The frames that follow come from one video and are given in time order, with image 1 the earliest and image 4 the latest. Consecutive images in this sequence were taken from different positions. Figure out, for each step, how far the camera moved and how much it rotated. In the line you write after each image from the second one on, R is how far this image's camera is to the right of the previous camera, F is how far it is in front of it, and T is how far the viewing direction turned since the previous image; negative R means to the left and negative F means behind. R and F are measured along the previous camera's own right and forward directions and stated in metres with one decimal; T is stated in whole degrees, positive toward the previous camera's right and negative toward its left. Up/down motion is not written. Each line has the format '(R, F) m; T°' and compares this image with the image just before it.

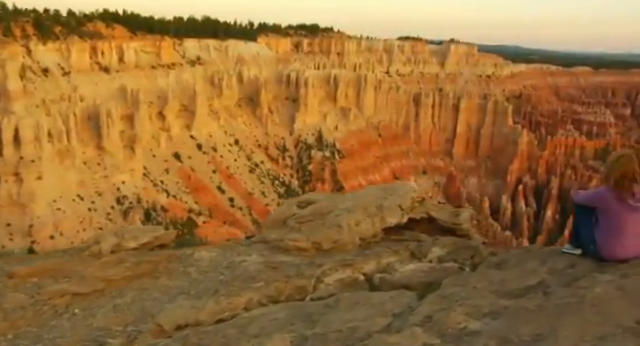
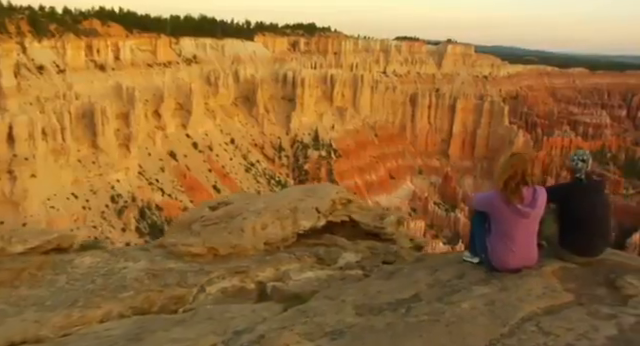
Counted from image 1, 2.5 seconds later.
(+1.0, +0.4) m; +1°
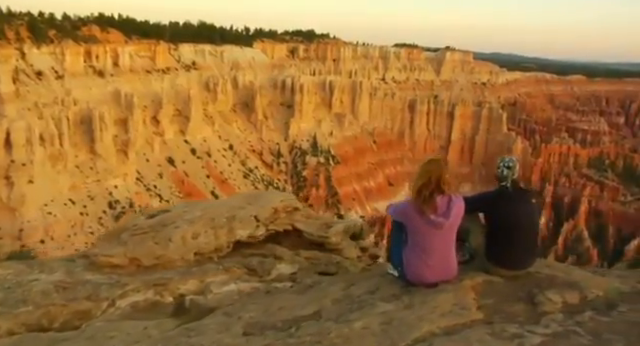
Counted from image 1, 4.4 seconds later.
(+0.6, +0.2) m; 0°
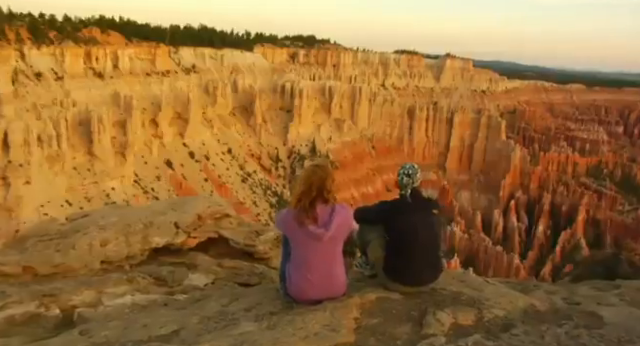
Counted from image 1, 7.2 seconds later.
(+0.8, +0.3) m; 0°
